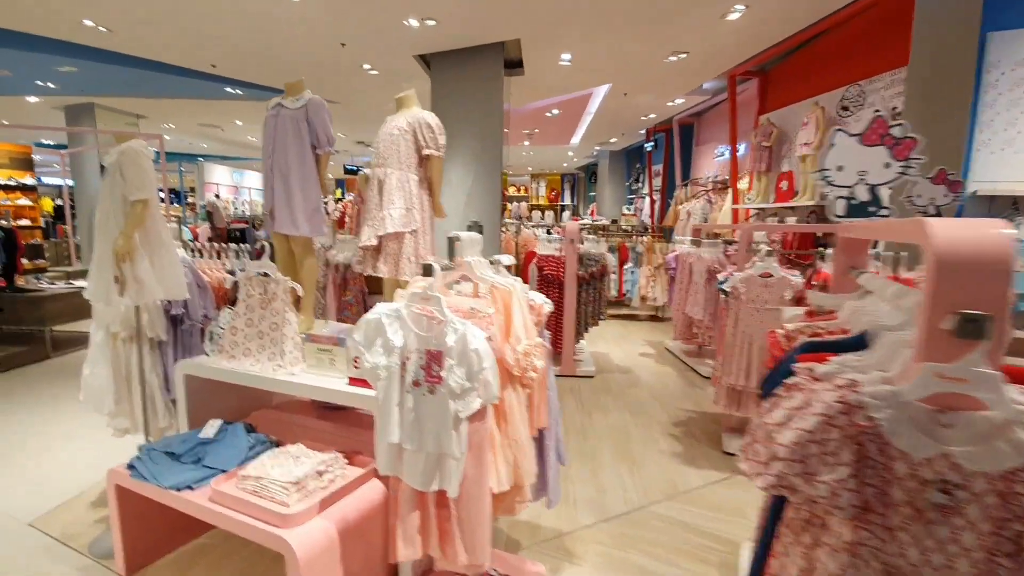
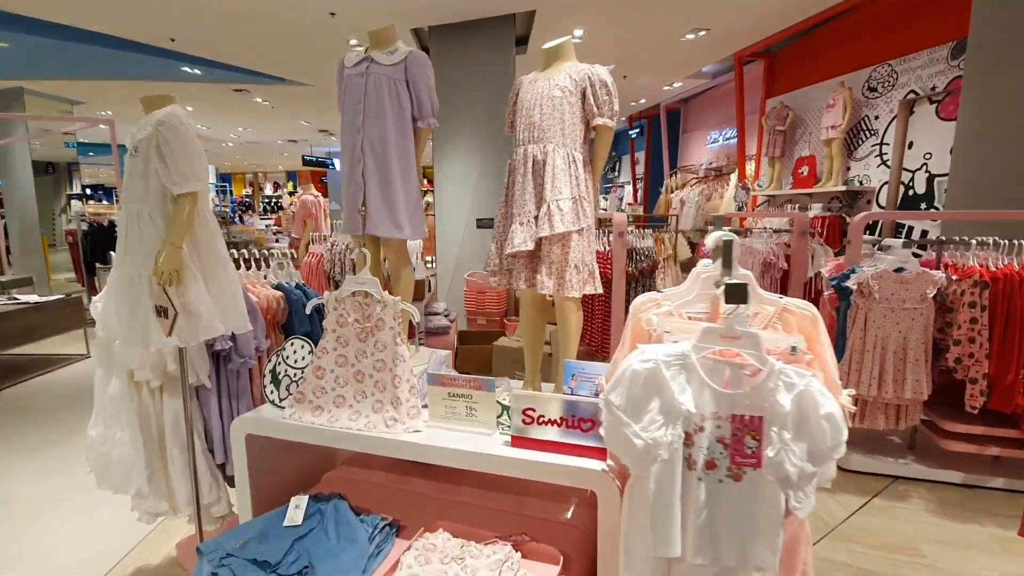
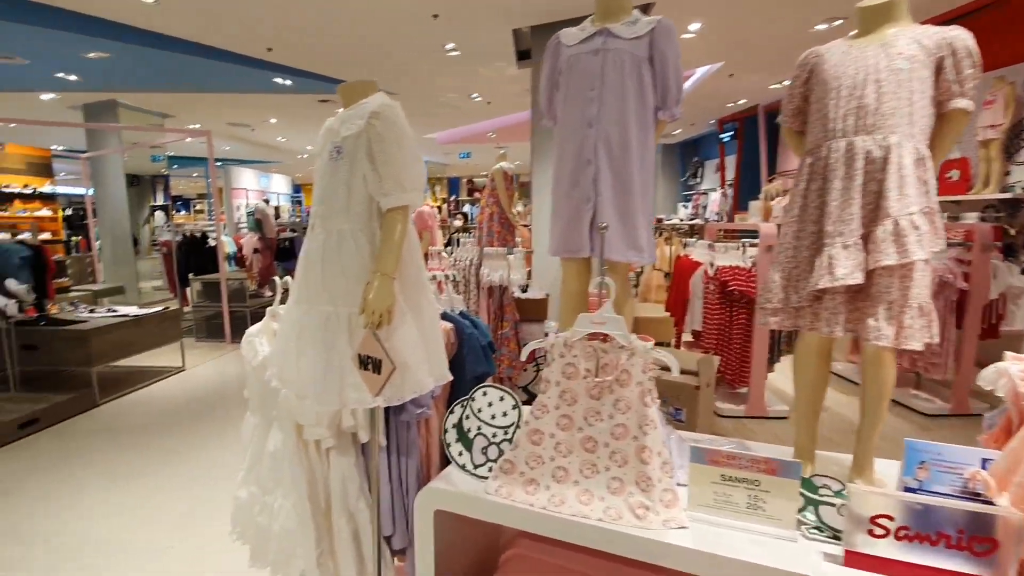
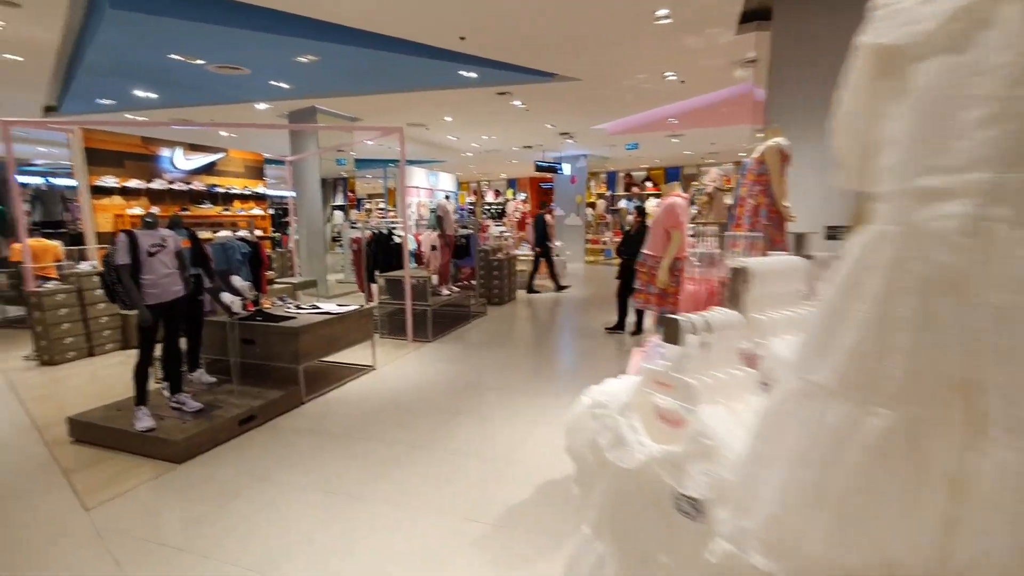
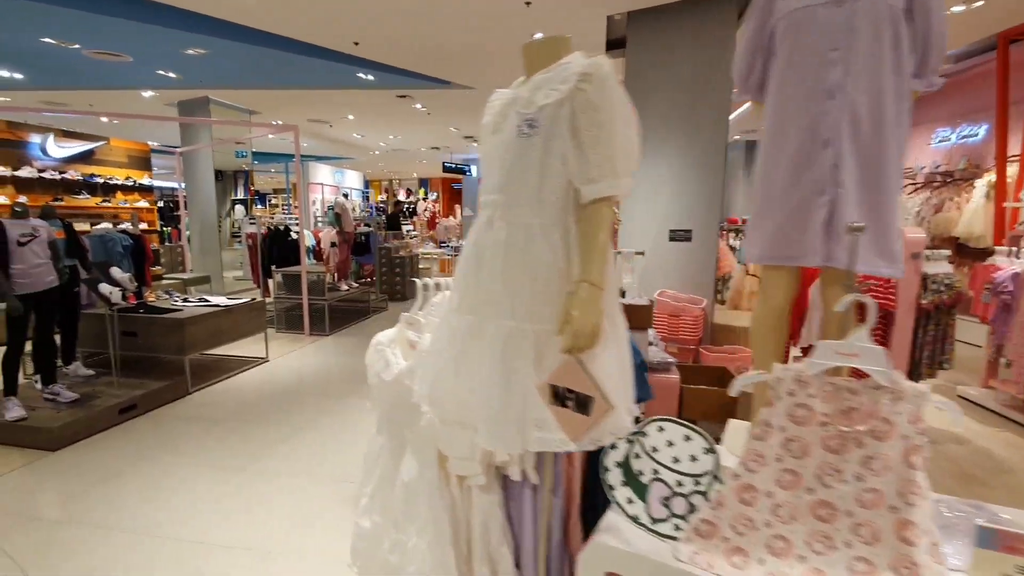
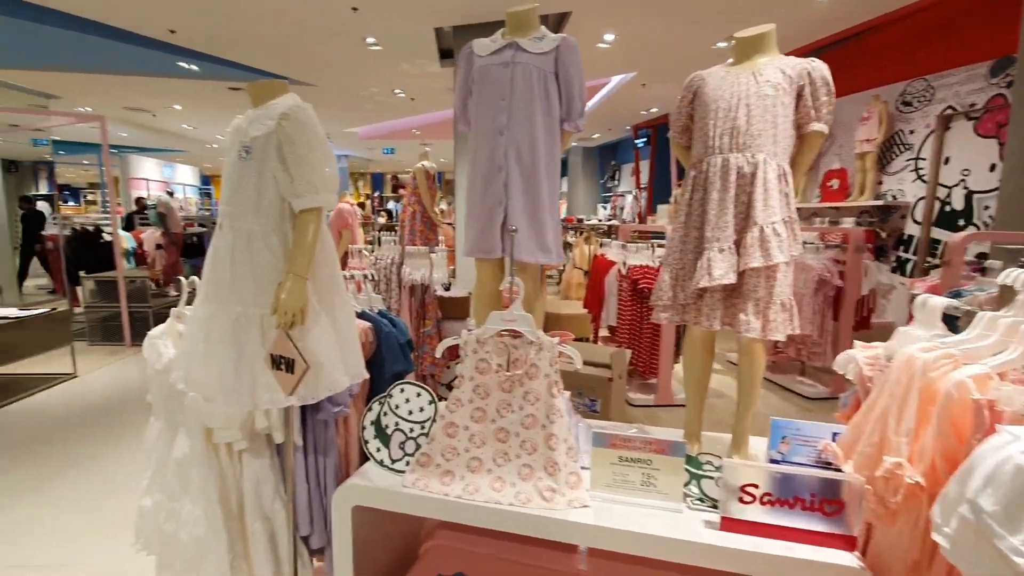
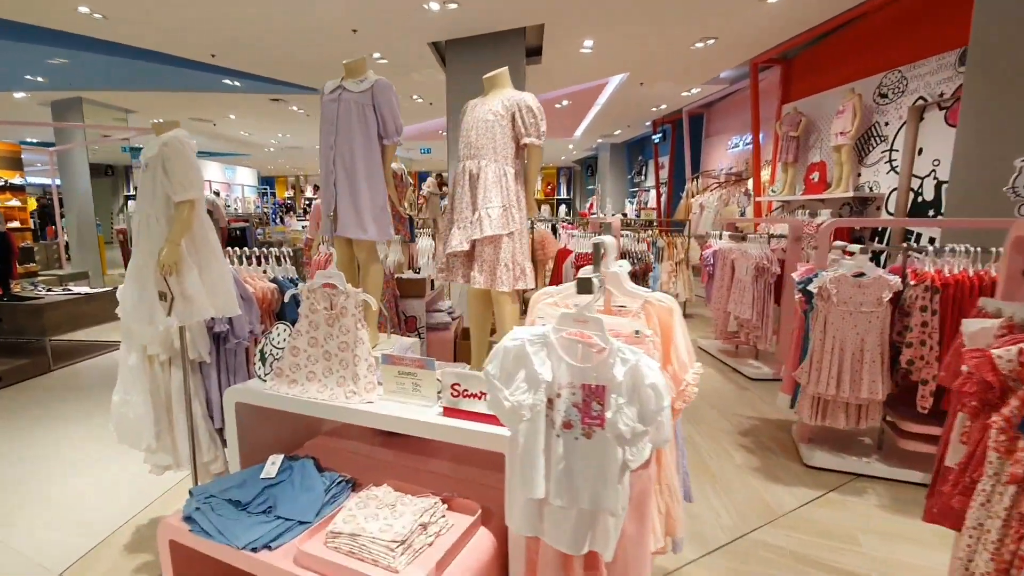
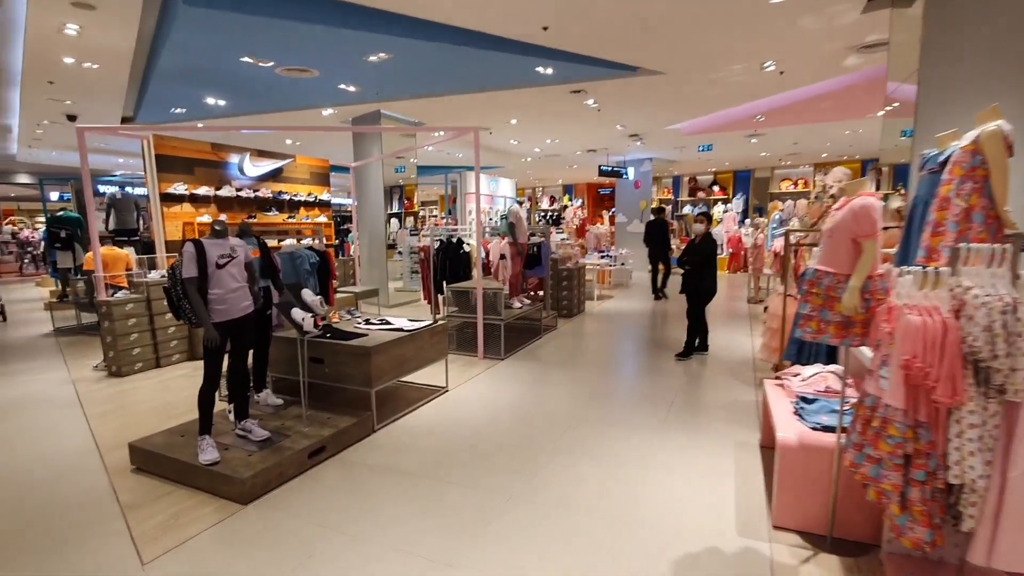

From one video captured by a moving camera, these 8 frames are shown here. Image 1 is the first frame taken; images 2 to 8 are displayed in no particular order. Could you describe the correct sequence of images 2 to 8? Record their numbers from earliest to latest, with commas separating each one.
7, 2, 6, 3, 5, 4, 8
